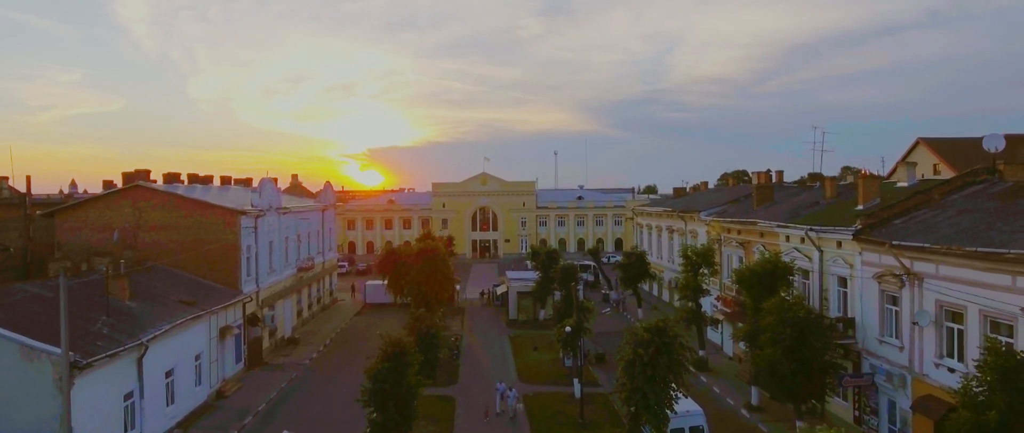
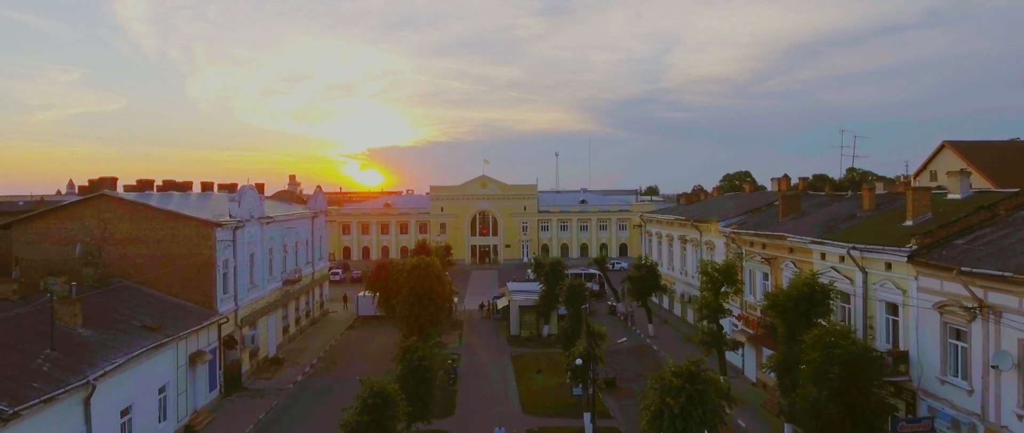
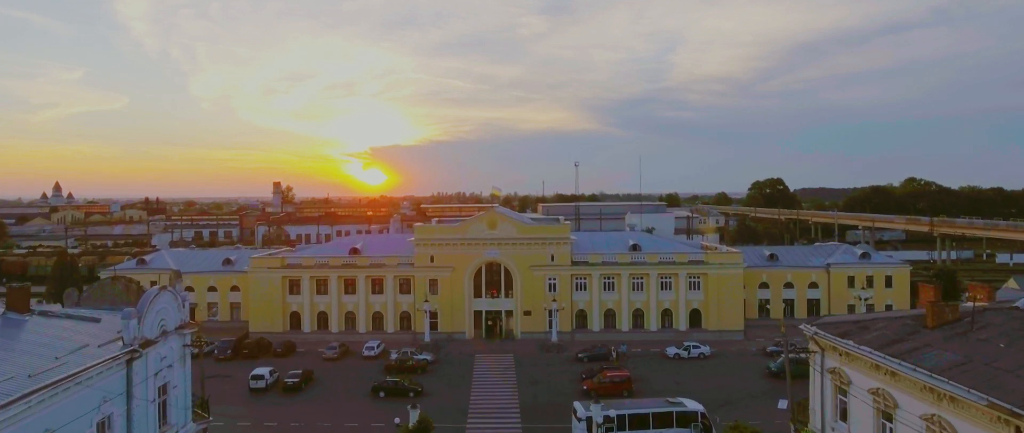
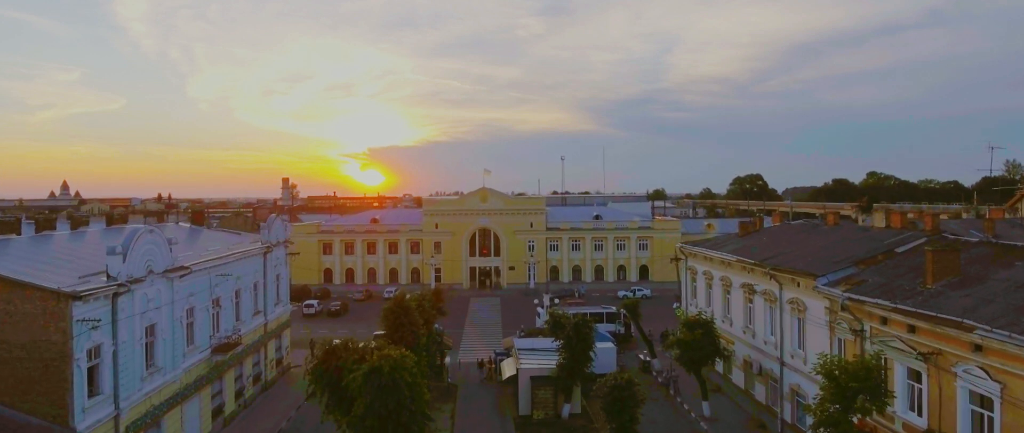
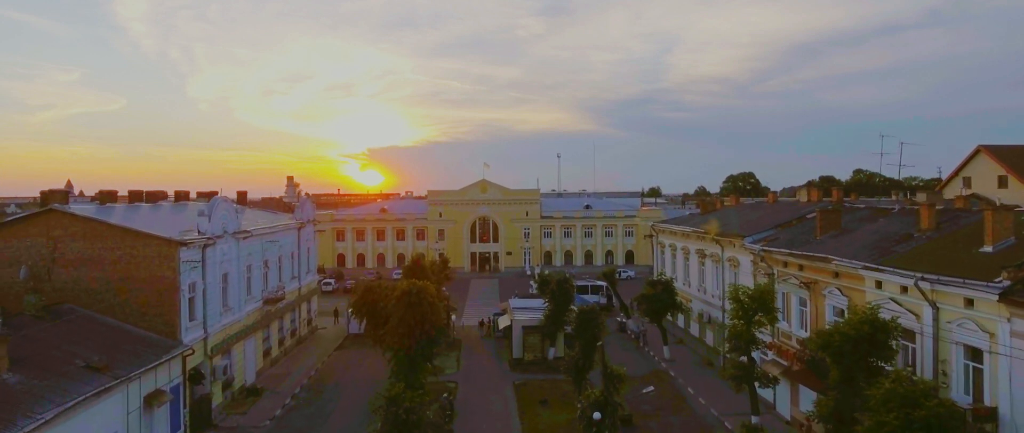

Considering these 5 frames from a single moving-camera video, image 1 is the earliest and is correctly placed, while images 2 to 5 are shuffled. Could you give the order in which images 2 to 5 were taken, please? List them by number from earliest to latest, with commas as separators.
2, 5, 4, 3
